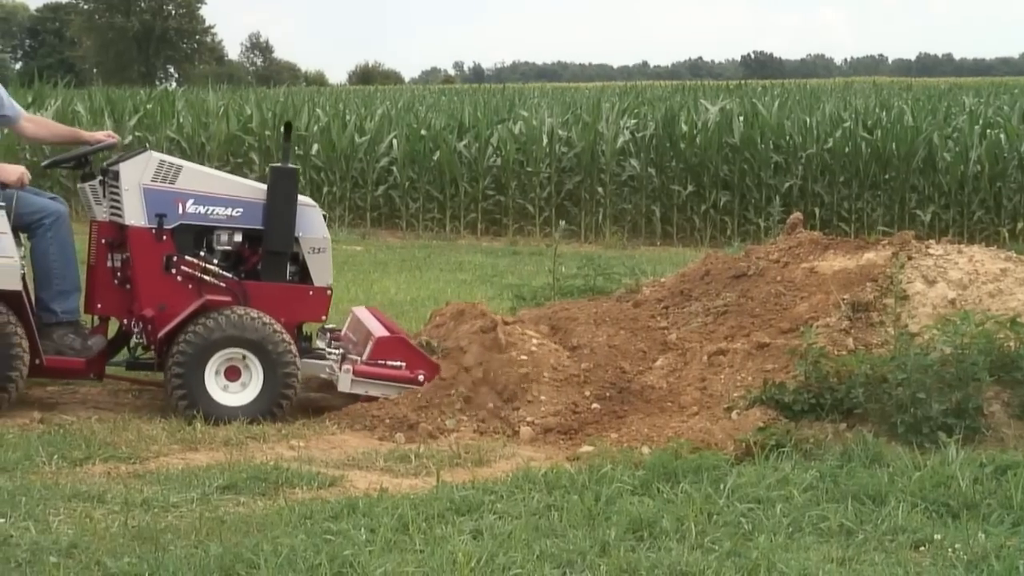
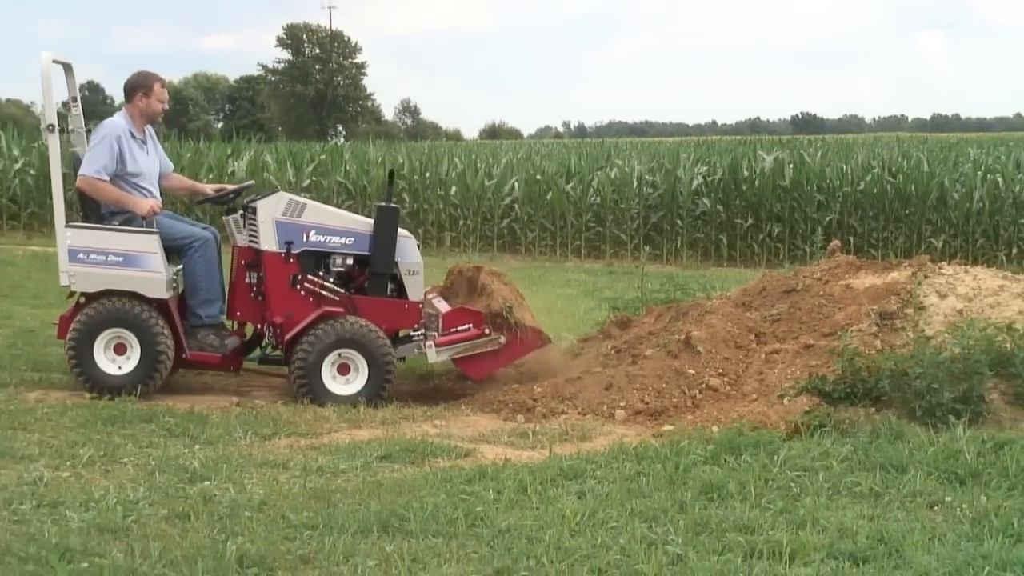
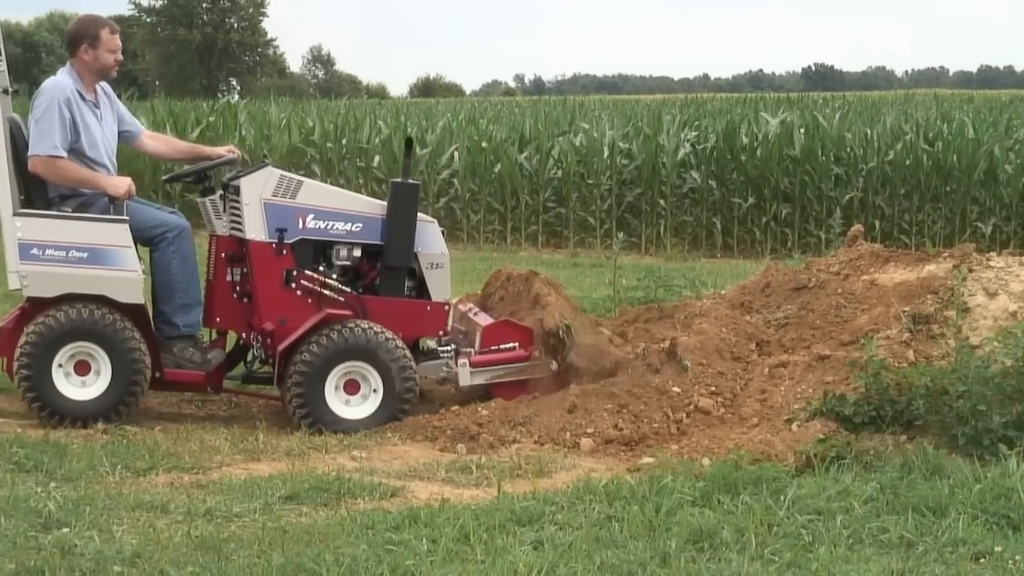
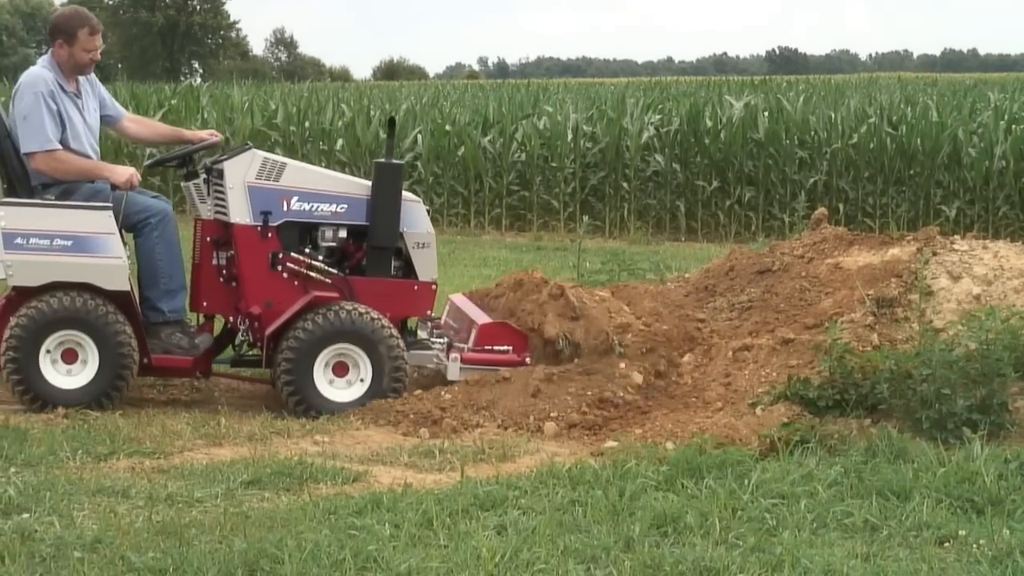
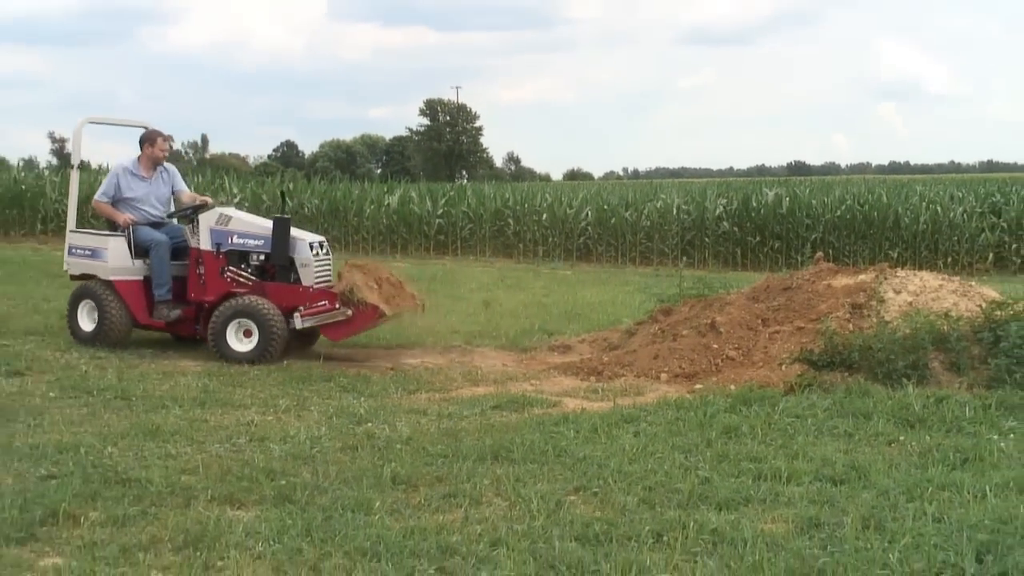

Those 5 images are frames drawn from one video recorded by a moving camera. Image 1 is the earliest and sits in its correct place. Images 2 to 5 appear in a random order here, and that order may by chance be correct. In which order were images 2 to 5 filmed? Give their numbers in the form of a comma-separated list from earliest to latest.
4, 3, 2, 5
